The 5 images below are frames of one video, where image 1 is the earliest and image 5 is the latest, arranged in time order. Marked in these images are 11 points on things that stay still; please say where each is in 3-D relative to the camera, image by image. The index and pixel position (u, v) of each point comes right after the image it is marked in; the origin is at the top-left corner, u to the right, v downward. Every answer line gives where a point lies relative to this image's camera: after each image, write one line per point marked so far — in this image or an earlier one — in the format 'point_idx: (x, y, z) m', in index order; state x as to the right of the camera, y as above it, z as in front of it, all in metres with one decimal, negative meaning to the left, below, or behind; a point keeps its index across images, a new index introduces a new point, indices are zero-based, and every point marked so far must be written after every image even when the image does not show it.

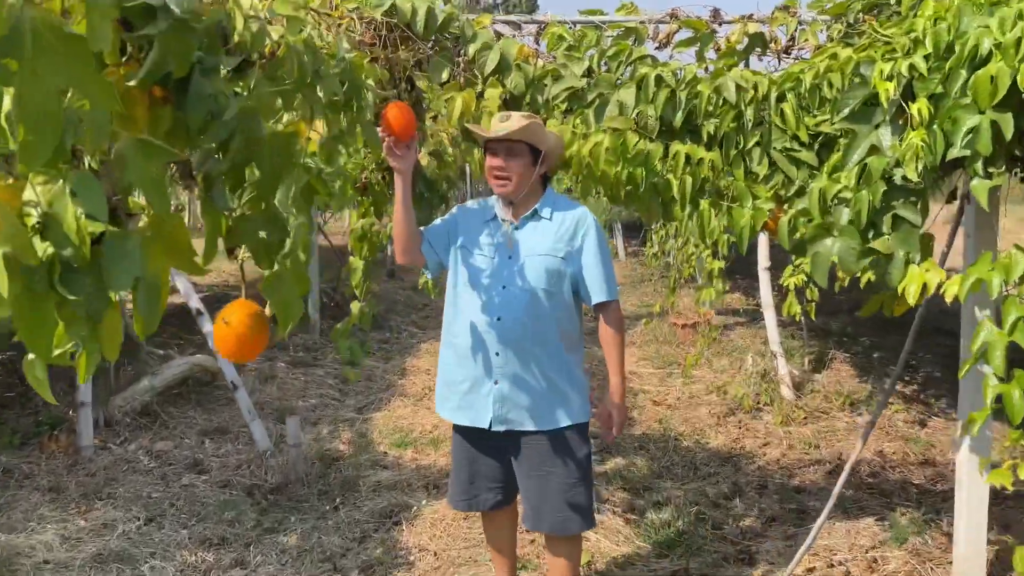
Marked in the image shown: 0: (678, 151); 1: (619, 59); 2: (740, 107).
0: (+0.6, +0.5, +2.8) m
1: (+0.4, +0.8, +2.9) m
2: (+0.8, +0.6, +2.8) m
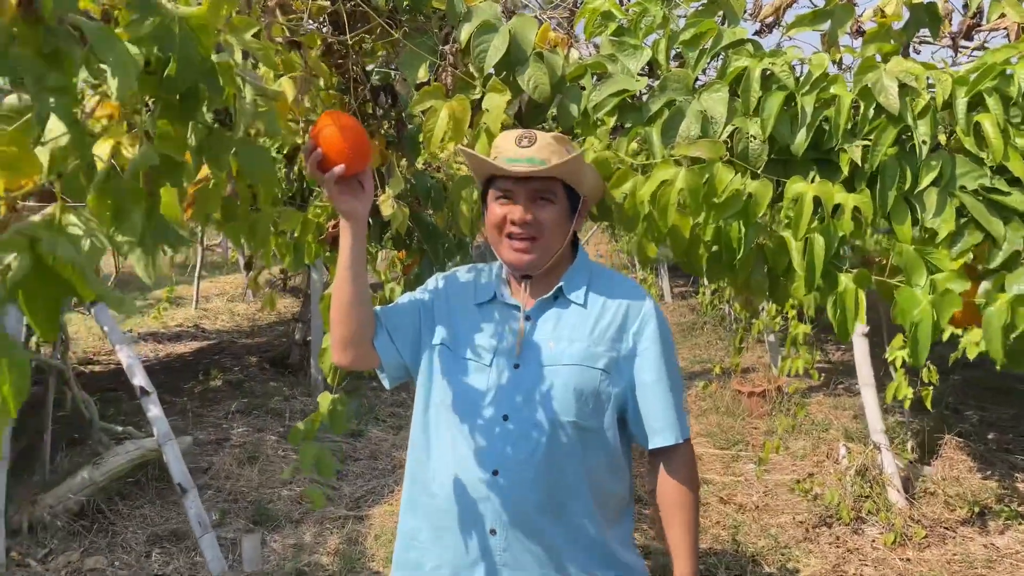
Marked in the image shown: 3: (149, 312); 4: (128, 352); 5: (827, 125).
0: (+0.6, +0.2, +1.7) m
1: (+0.4, +0.5, +1.8) m
2: (+0.8, +0.3, +1.7) m
3: (-4.3, -0.3, +9.9) m
4: (-1.7, -0.3, +3.7) m
5: (+0.7, +0.3, +1.8) m
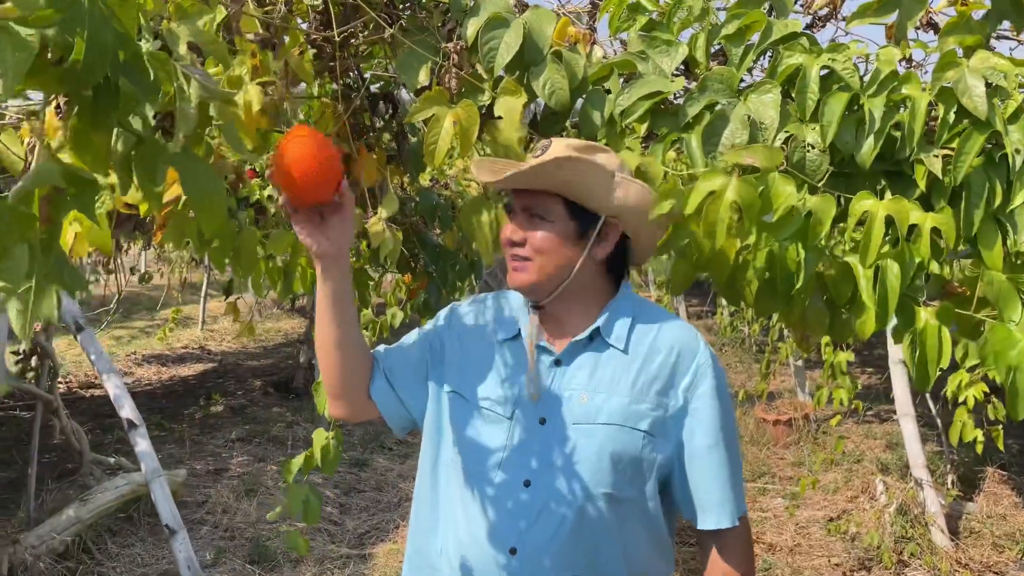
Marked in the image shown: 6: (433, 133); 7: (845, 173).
0: (+0.6, +0.1, +1.4) m
1: (+0.4, +0.5, +1.6) m
2: (+0.8, +0.3, +1.4) m
3: (-4.1, -0.5, +9.7) m
4: (-1.6, -0.4, +3.5) m
5: (+0.7, +0.3, +1.5) m
6: (-0.1, +0.3, +1.5) m
7: (+0.6, +0.2, +1.6) m
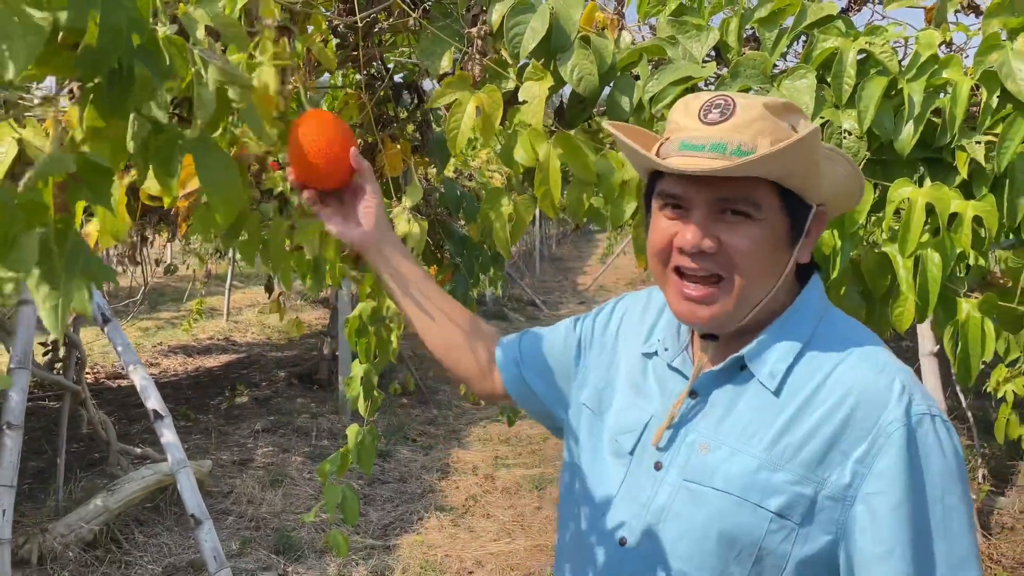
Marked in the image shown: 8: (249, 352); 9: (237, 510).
0: (+0.7, +0.1, +1.4) m
1: (+0.5, +0.5, +1.5) m
2: (+0.9, +0.3, +1.4) m
3: (-3.9, -0.4, +9.8) m
4: (-1.5, -0.4, +3.5) m
5: (+0.8, +0.3, +1.5) m
6: (-0.1, +0.3, +1.5) m
7: (+0.7, +0.2, +1.5) m
8: (-2.8, -0.7, +8.8) m
9: (-1.5, -1.2, +4.6) m
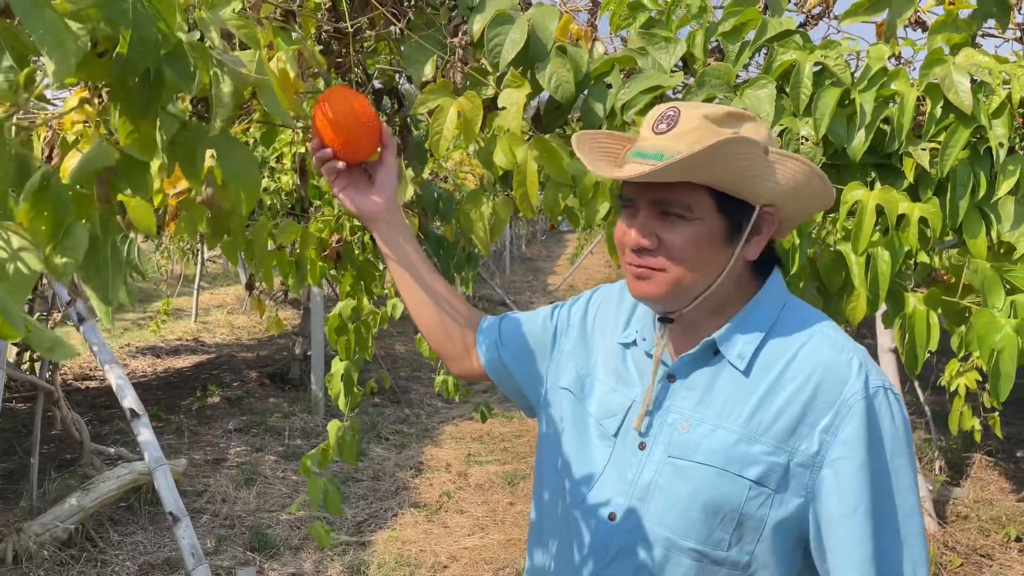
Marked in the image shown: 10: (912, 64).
0: (+0.6, +0.1, +1.5) m
1: (+0.4, +0.5, +1.6) m
2: (+0.8, +0.3, +1.5) m
3: (-4.2, -0.4, +9.7) m
4: (-1.7, -0.4, +3.5) m
5: (+0.7, +0.3, +1.6) m
6: (-0.1, +0.3, +1.6) m
7: (+0.6, +0.2, +1.6) m
8: (-3.1, -0.7, +8.7) m
9: (-1.7, -1.2, +4.6) m
10: (+0.9, +0.5, +1.9) m
